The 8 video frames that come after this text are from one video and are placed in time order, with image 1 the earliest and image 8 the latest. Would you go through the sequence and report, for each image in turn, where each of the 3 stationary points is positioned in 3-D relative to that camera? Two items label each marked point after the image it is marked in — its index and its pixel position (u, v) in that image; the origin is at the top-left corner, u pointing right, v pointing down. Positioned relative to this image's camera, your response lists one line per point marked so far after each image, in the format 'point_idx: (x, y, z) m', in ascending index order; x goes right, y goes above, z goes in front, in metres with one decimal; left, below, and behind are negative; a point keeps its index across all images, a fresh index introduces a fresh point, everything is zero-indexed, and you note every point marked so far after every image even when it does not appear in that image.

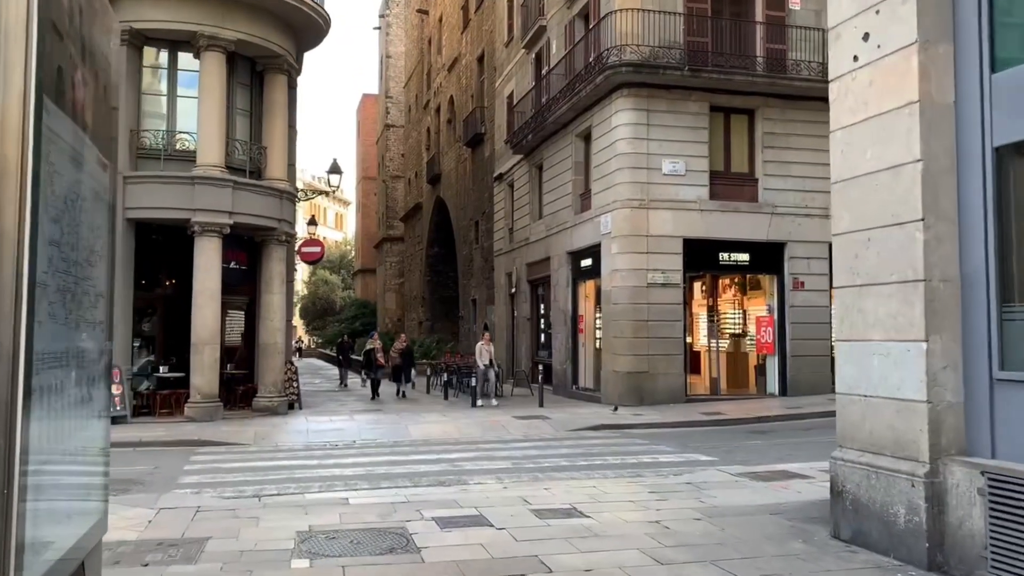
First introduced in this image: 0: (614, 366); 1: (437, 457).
0: (+2.3, -1.8, +19.7) m
1: (-1.1, -2.5, +12.6) m
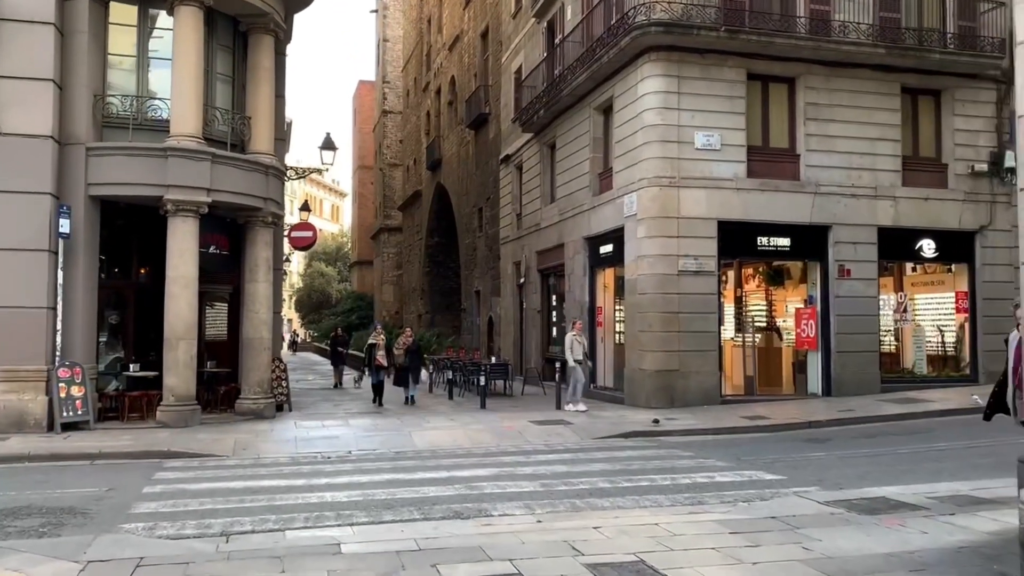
0: (+2.6, -1.6, +17.6) m
1: (-0.8, -2.3, +10.5) m
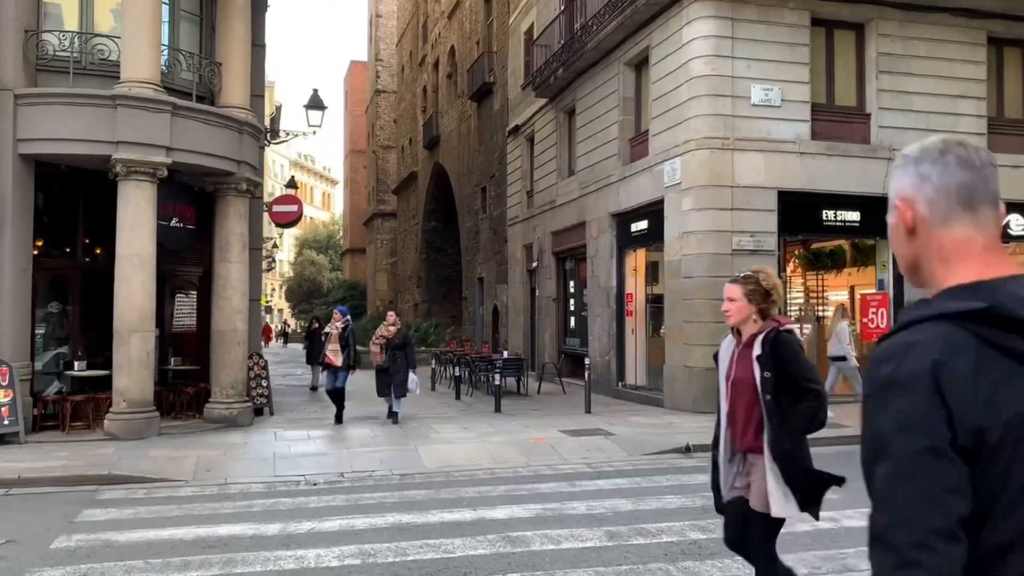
0: (+3.0, -1.2, +14.9) m
1: (-0.3, -2.1, +7.8) m
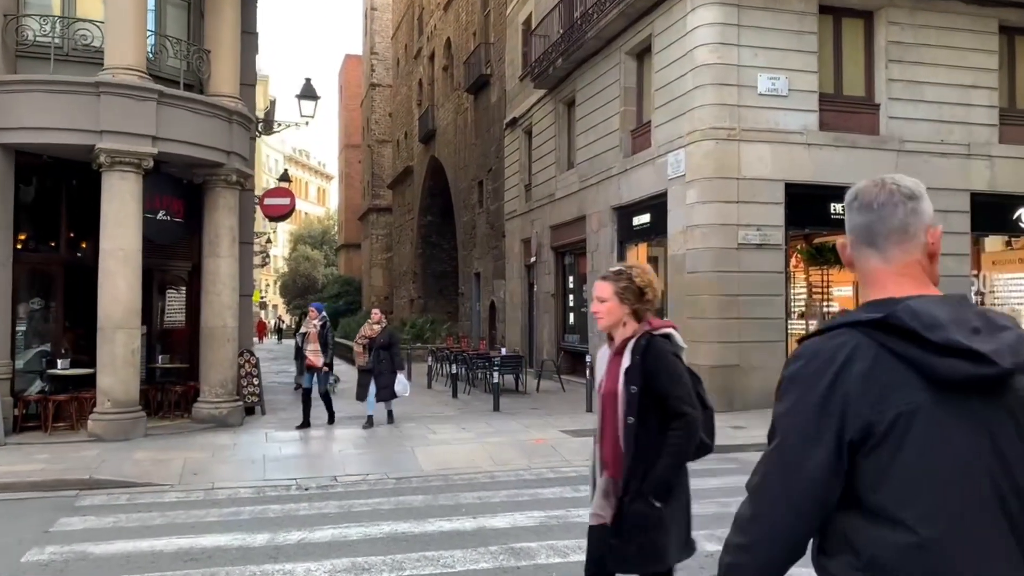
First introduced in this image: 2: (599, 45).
0: (+3.0, -1.2, +14.5) m
1: (-0.3, -2.0, +7.3) m
2: (+1.8, +5.1, +18.1) m
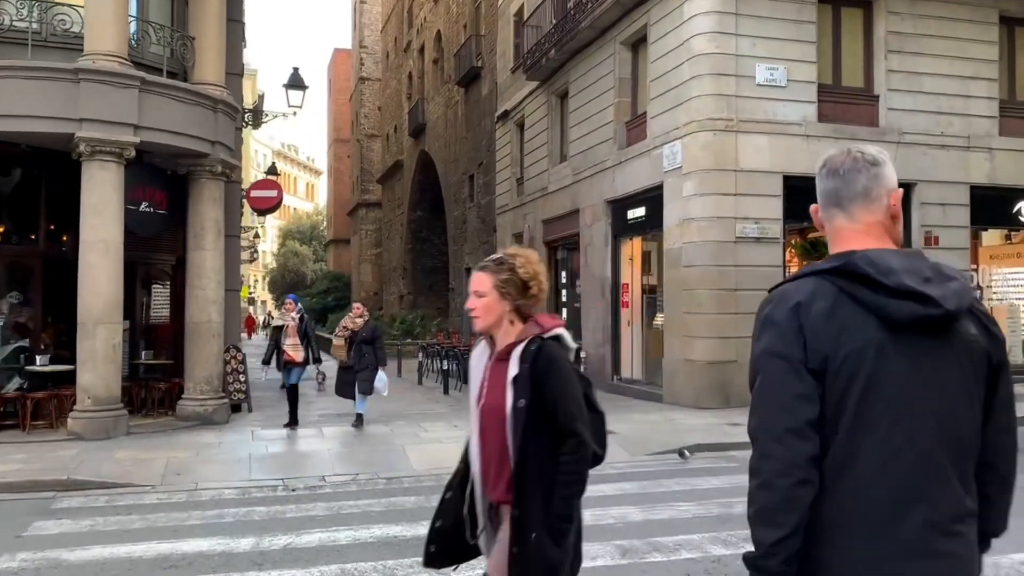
0: (+2.9, -1.1, +14.2) m
1: (-0.3, -2.0, +7.0) m
2: (+1.7, +5.2, +17.8) m
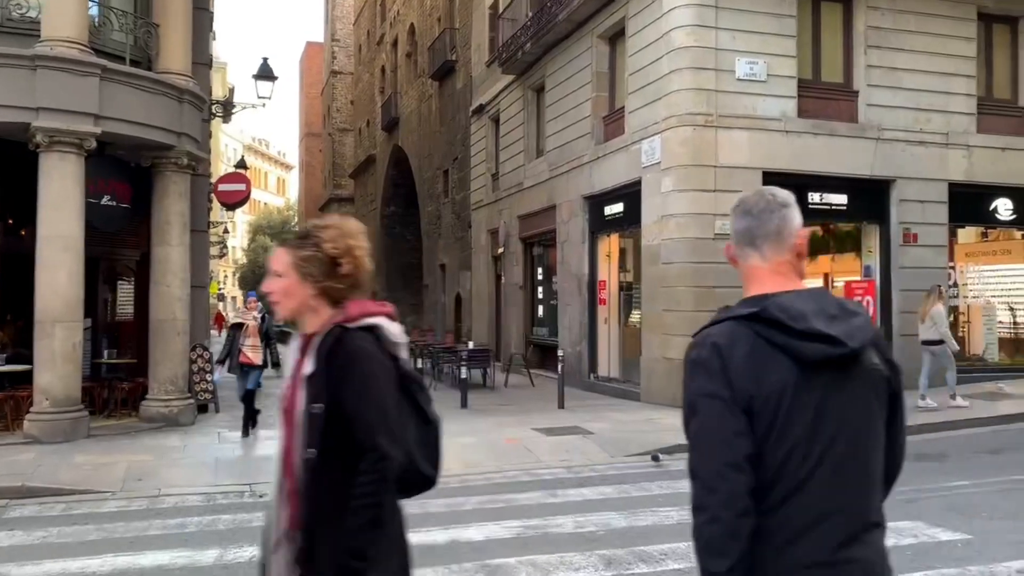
0: (+2.5, -1.0, +14.0) m
1: (-0.5, -1.9, +6.7) m
2: (+1.2, +5.2, +17.5) m
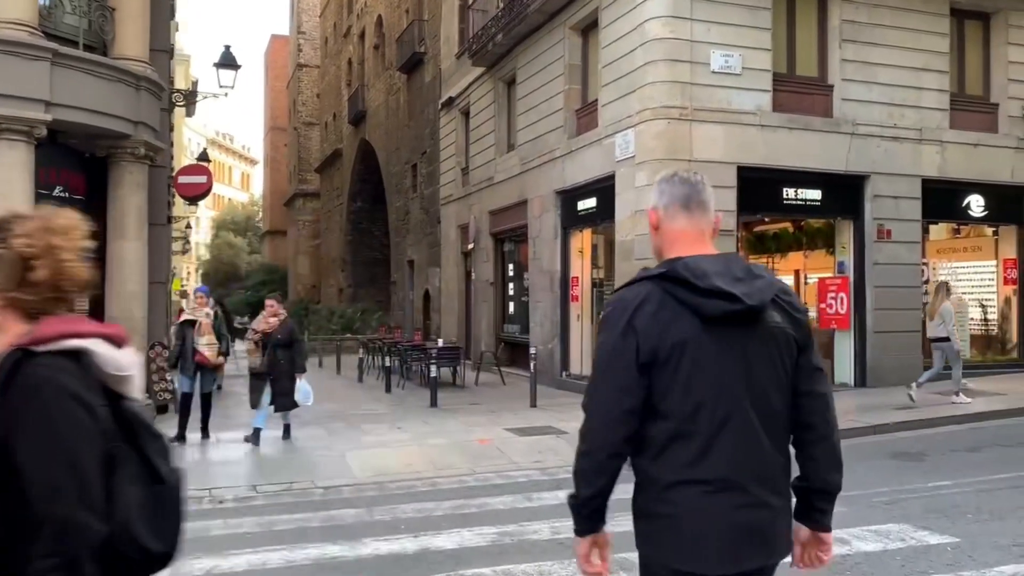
0: (+2.0, -1.0, +13.7) m
1: (-0.7, -1.9, +6.4) m
2: (+0.6, +5.3, +17.2) m
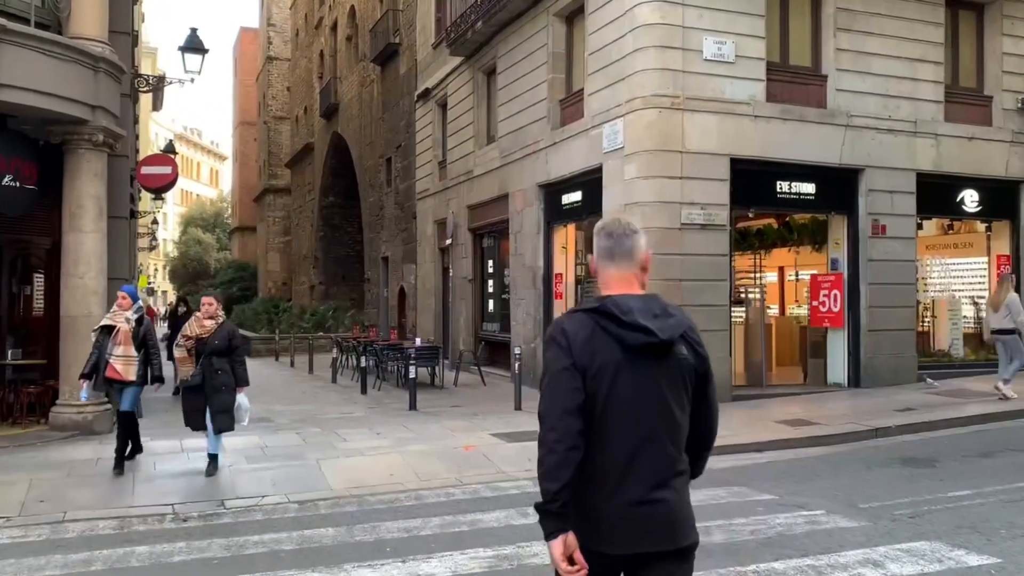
0: (+1.8, -0.9, +13.1) m
1: (-0.7, -1.9, +5.7) m
2: (+0.2, +5.4, +16.5) m
